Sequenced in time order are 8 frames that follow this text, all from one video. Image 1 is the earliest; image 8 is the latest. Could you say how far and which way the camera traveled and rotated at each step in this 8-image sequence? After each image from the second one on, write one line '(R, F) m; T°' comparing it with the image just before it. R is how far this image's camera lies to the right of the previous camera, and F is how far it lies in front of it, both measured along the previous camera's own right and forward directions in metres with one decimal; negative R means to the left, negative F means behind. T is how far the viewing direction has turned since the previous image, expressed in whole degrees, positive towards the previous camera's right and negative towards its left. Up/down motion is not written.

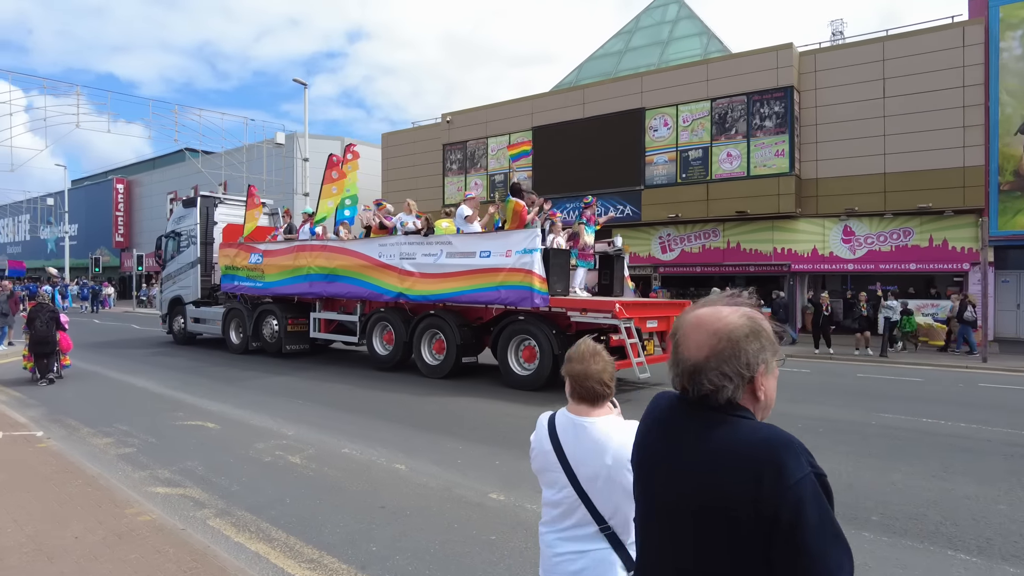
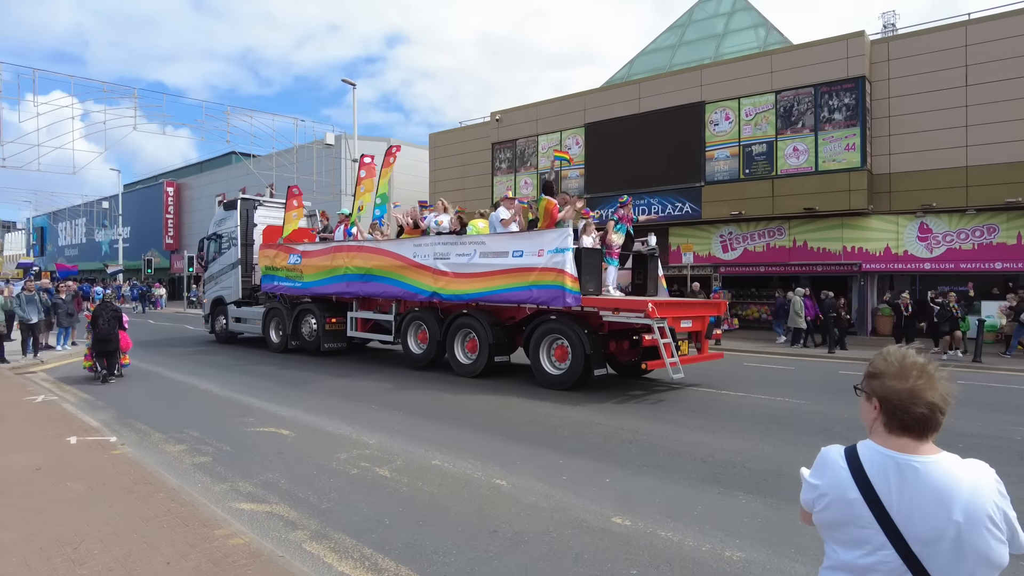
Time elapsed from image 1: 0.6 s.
(-0.5, +0.4) m; -3°
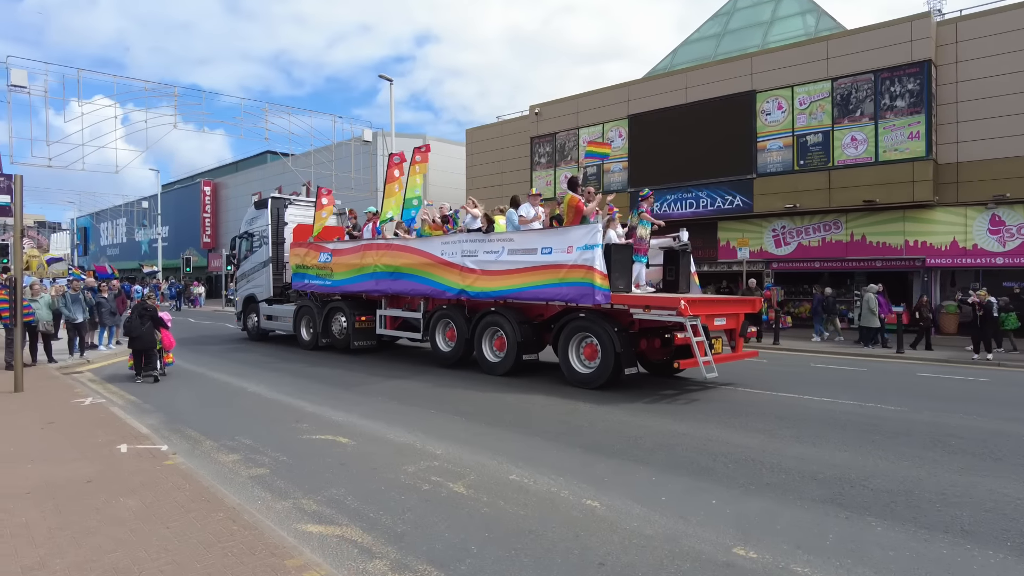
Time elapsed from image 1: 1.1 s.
(-0.4, +0.4) m; -3°
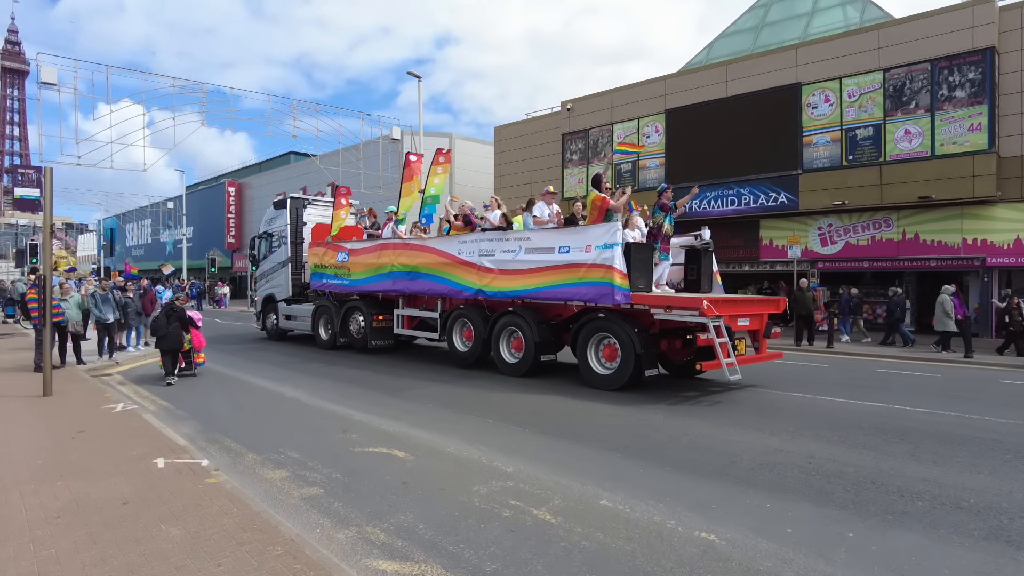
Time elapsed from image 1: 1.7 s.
(-0.4, +0.5) m; -2°
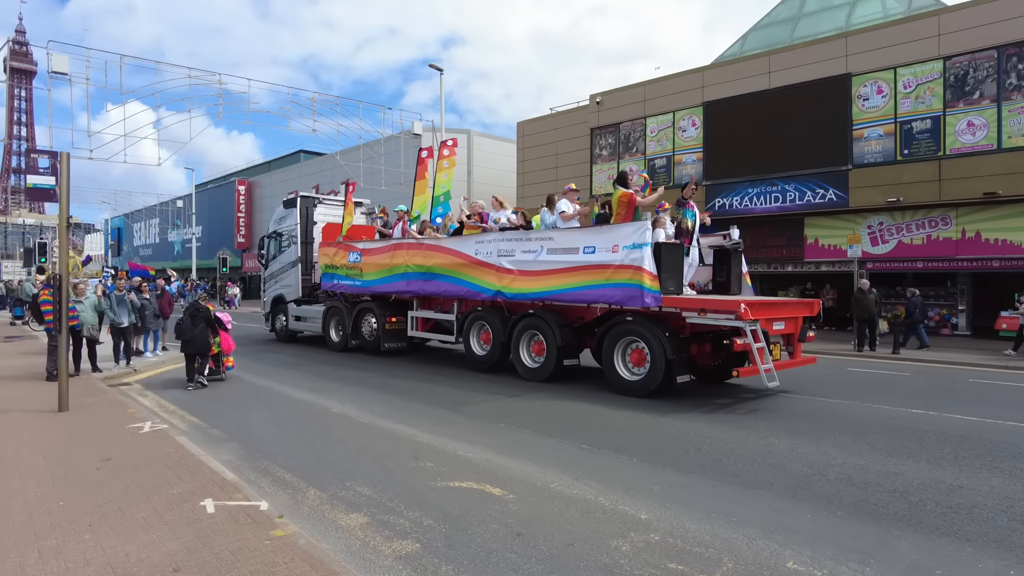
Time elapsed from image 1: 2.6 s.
(-0.7, +0.8) m; 0°
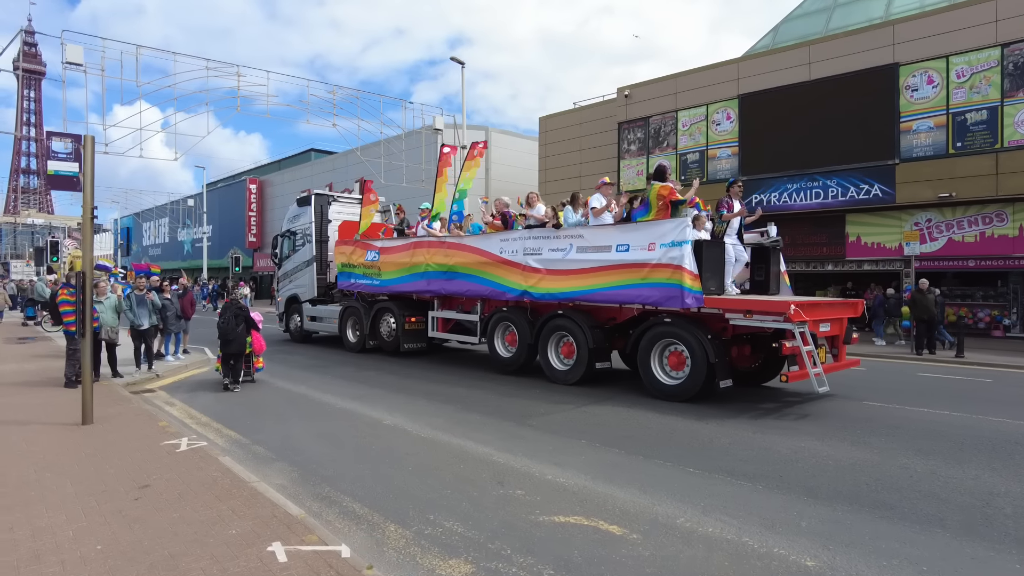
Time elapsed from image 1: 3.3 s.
(-0.6, +0.6) m; 0°
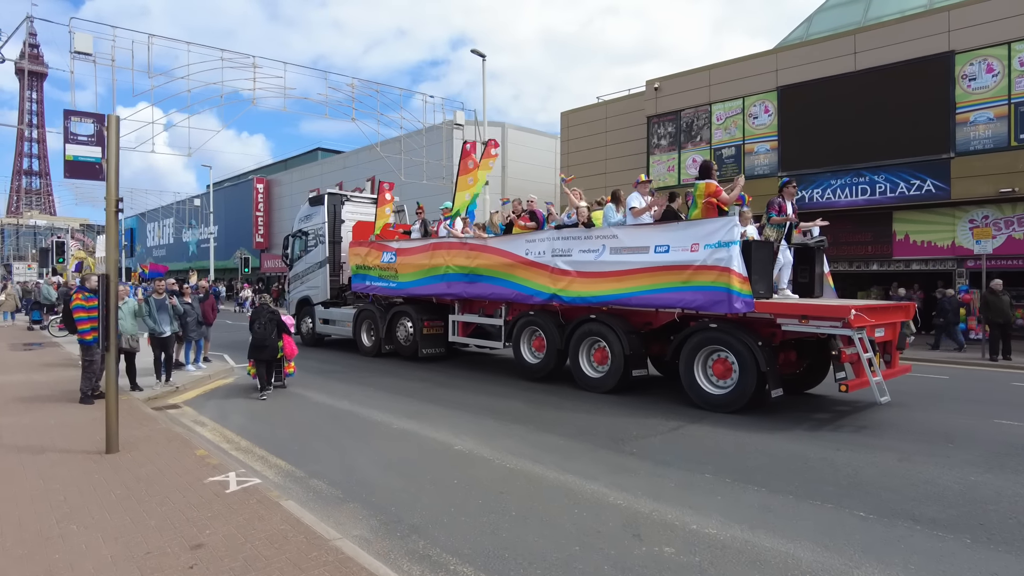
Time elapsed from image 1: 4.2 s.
(-0.7, +0.8) m; 0°
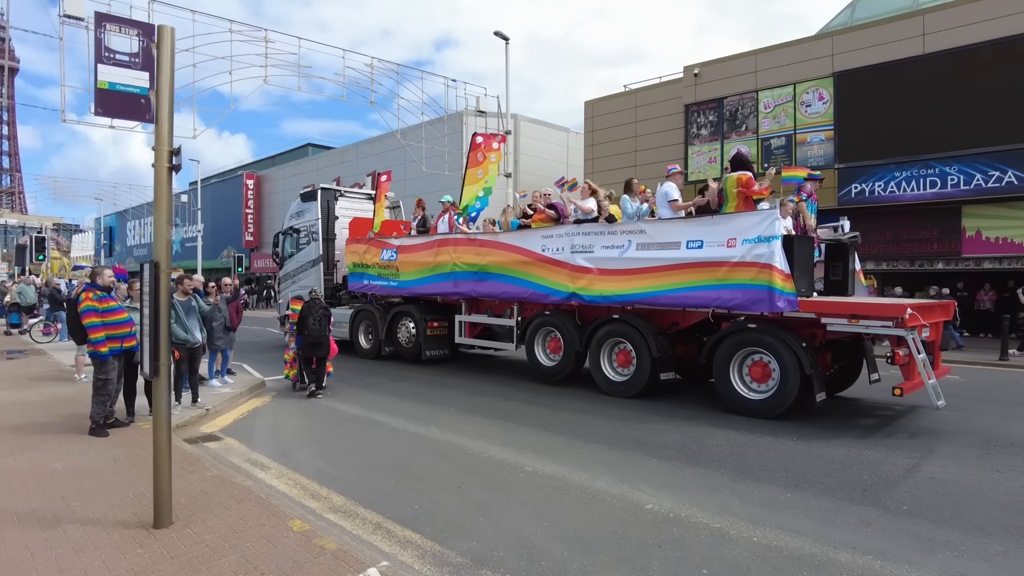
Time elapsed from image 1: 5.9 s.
(-1.2, +1.5) m; +2°
